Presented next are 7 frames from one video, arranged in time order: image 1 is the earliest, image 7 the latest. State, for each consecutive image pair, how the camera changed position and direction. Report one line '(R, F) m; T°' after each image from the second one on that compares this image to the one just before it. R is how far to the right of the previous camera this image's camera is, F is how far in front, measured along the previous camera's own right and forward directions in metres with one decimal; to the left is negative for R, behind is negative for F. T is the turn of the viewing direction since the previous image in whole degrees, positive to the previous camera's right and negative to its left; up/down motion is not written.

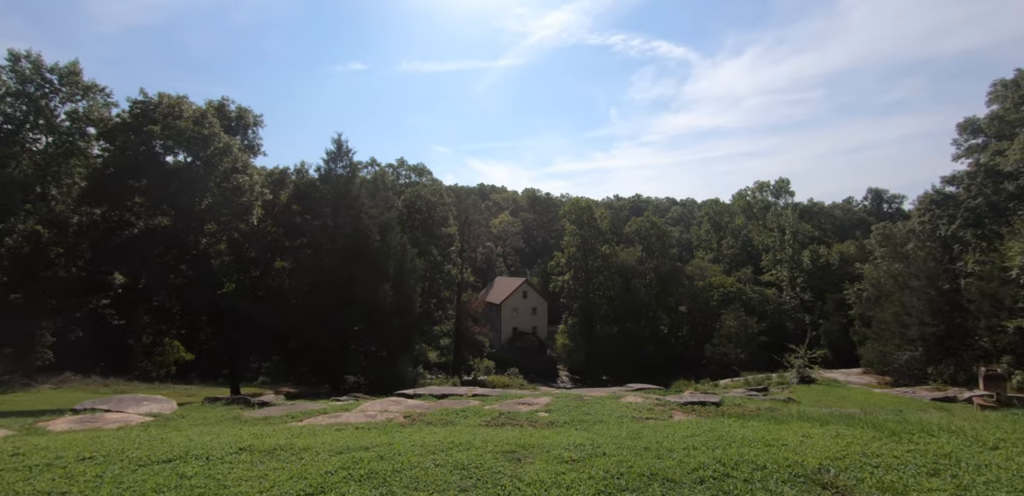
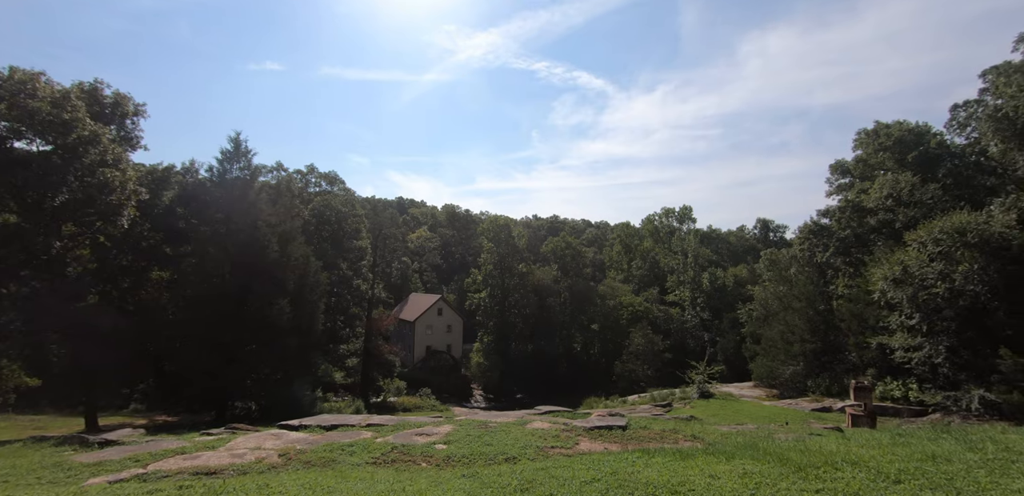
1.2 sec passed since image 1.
(+0.2, +0.4) m; +9°
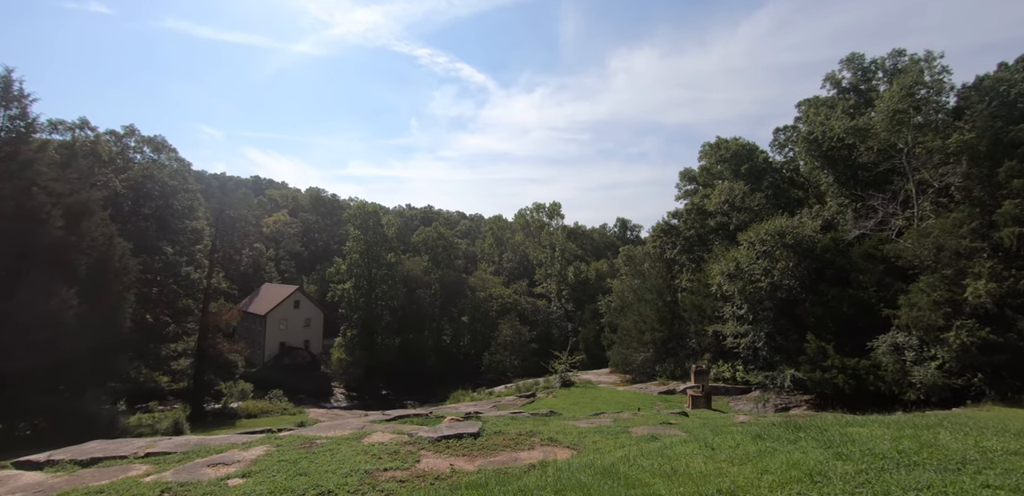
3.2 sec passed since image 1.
(+0.4, +1.0) m; +14°
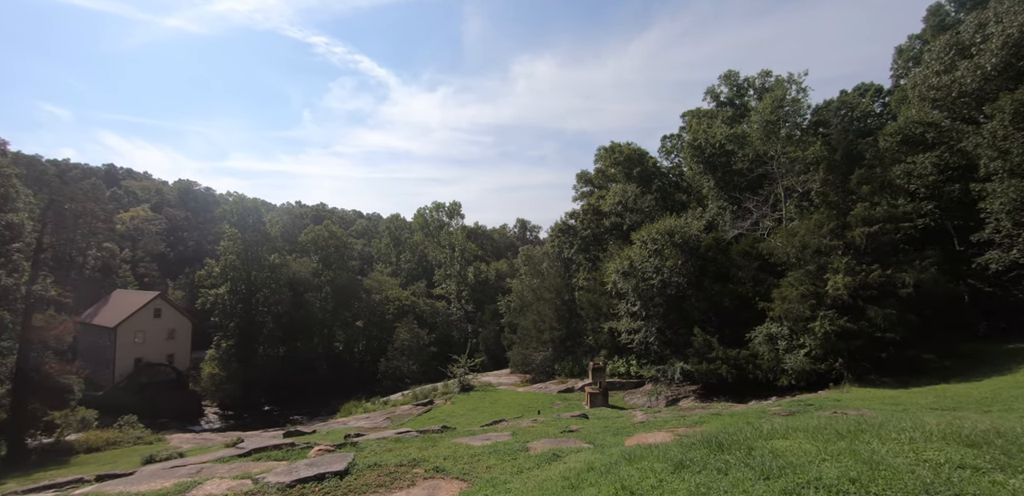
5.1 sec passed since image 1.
(+0.3, +1.1) m; +11°
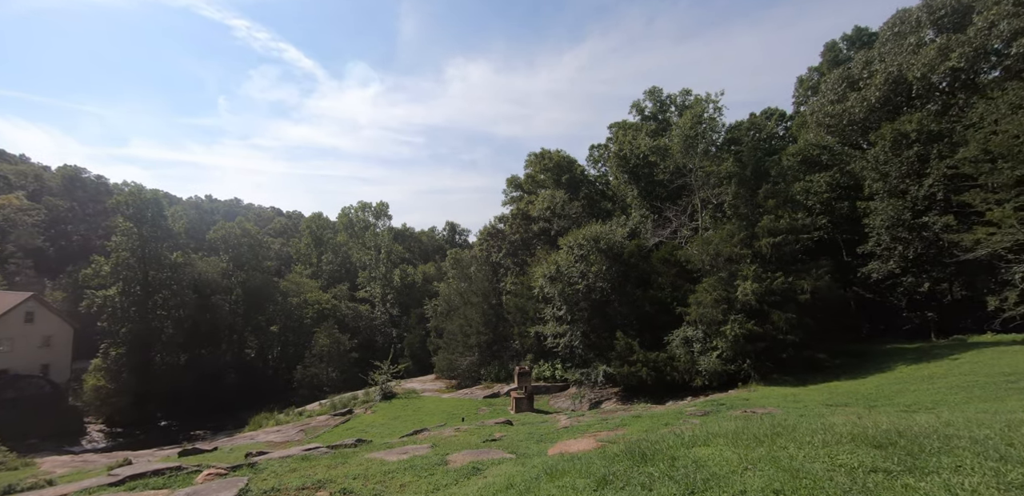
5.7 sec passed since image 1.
(+0.1, +0.3) m; +8°
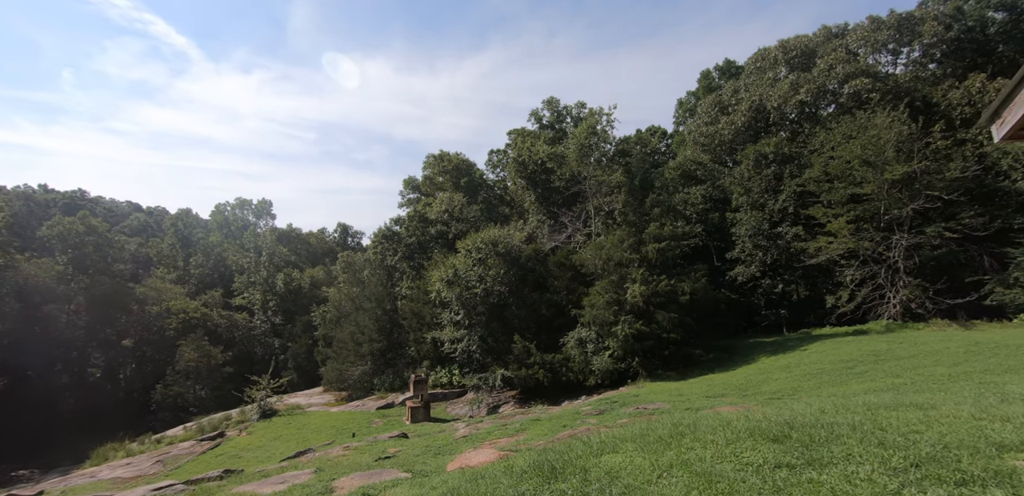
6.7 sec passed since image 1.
(0.0, +0.4) m; +11°
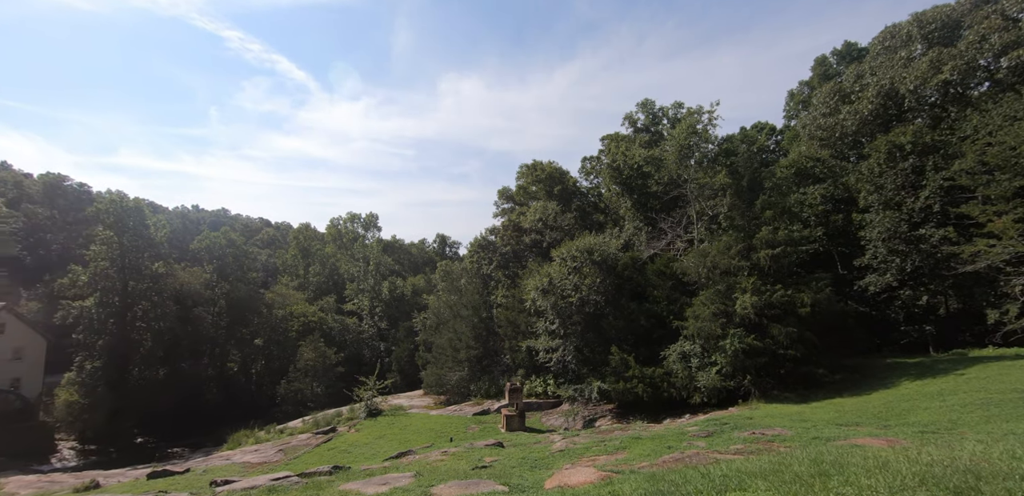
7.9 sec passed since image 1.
(-0.1, +0.4) m; -10°
